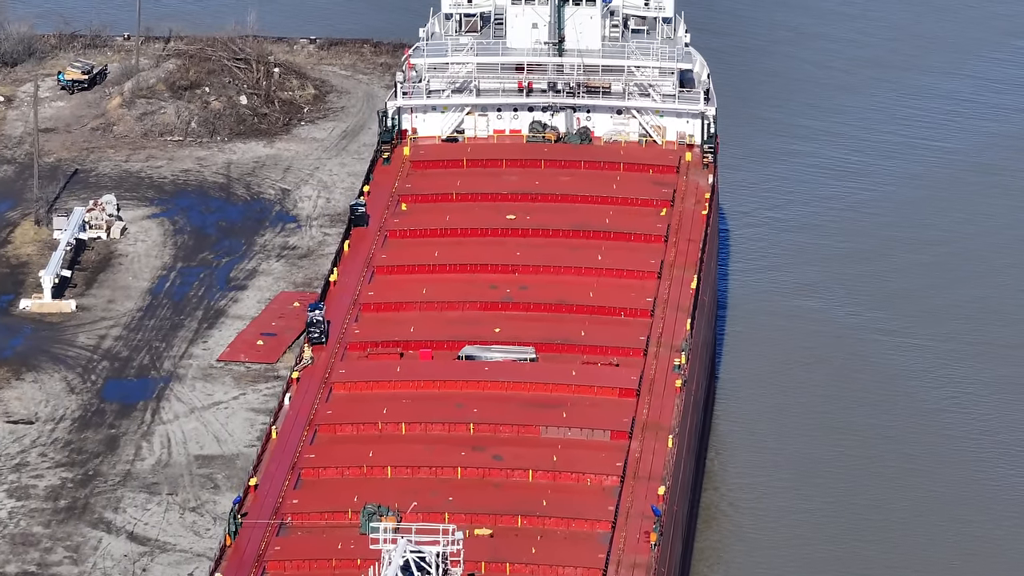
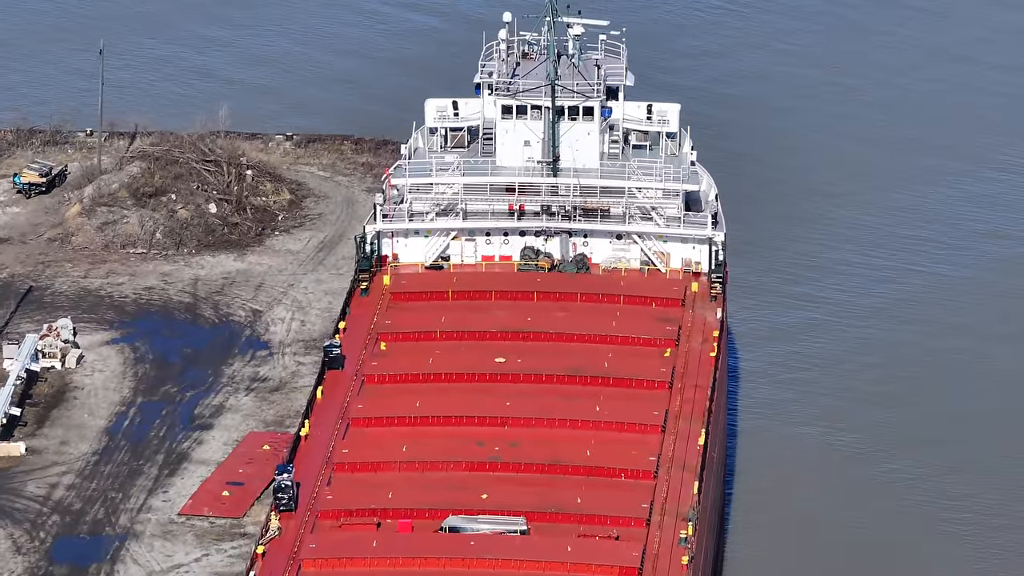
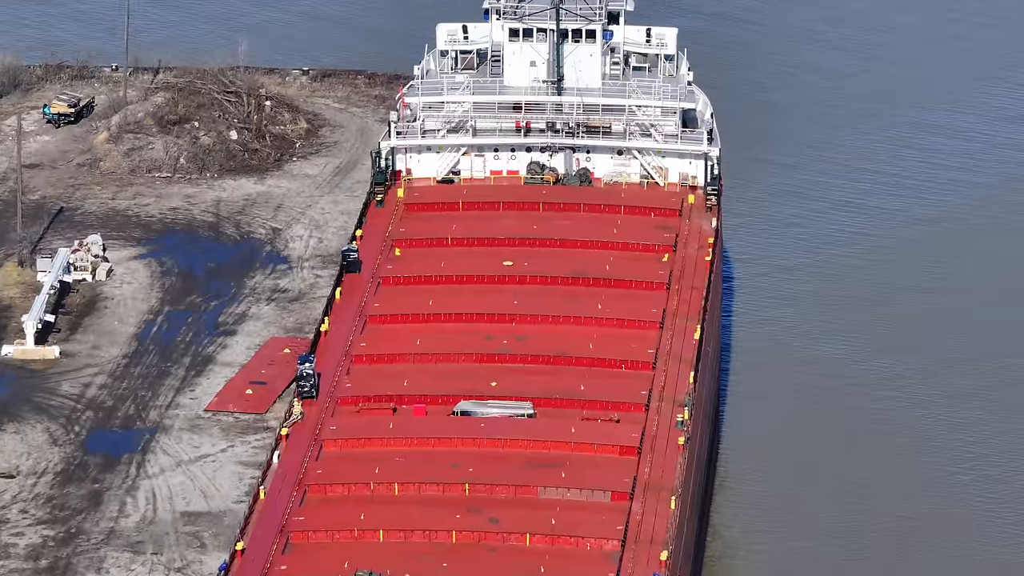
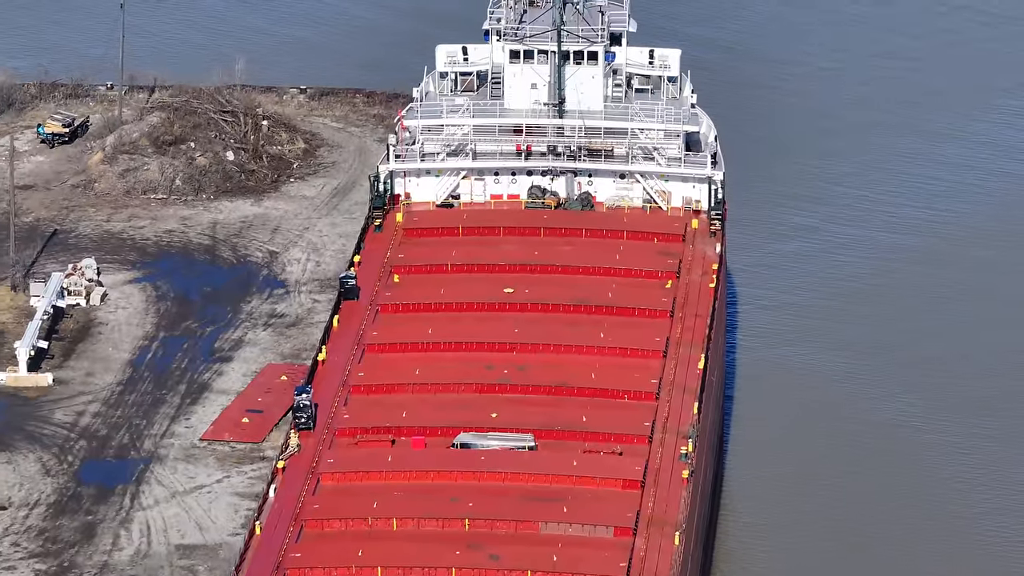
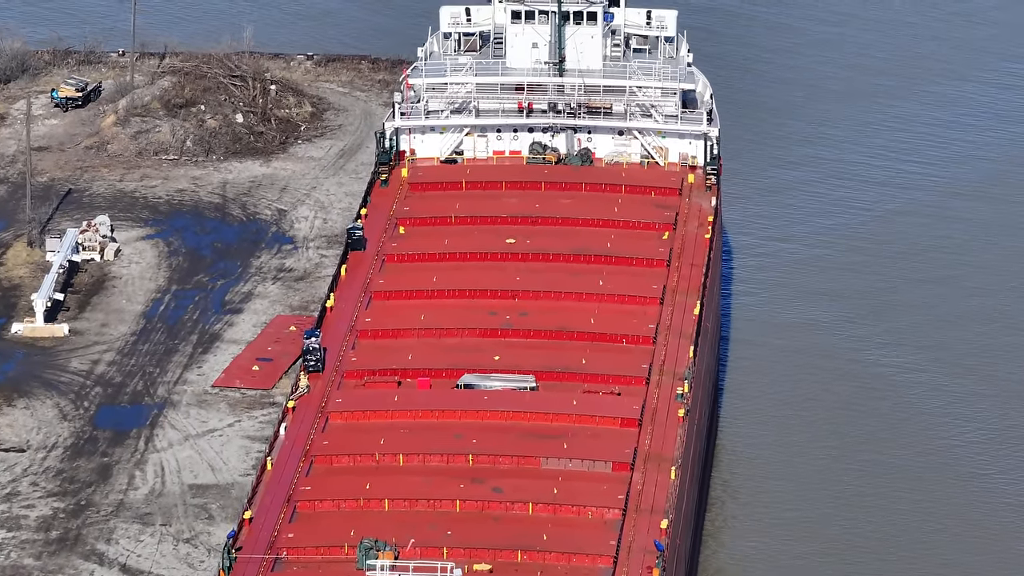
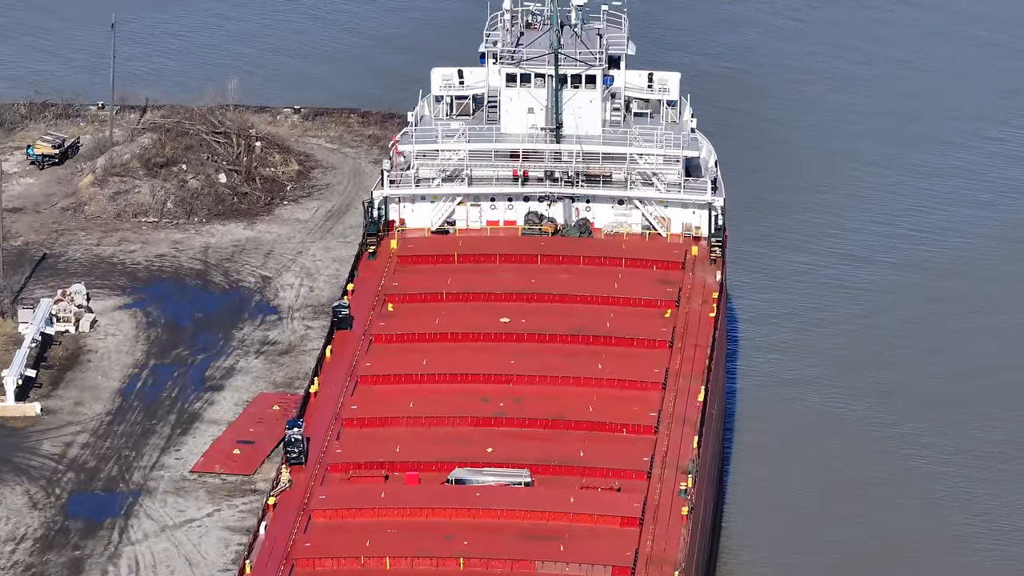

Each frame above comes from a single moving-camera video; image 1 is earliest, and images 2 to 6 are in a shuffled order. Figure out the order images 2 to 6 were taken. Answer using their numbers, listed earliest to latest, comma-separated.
5, 3, 4, 6, 2
